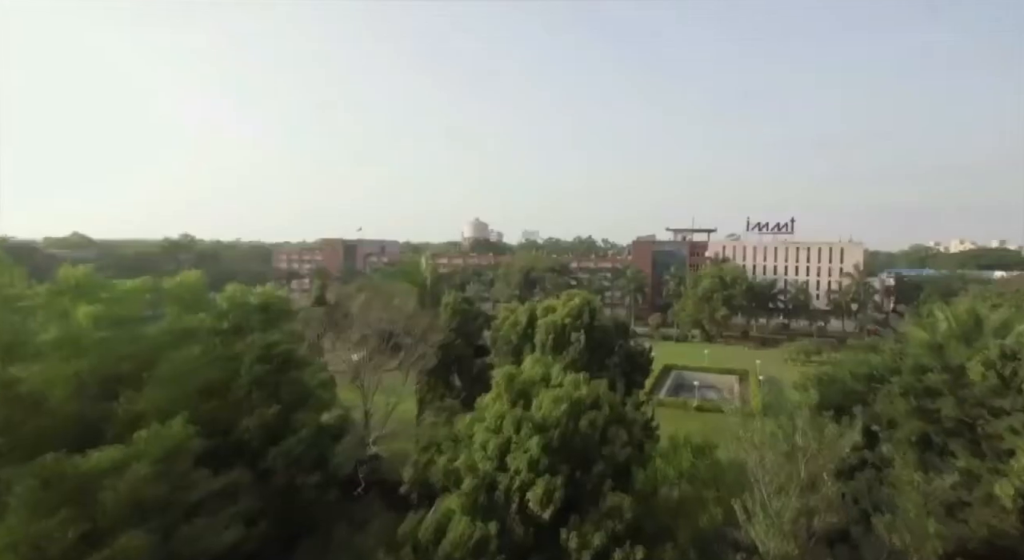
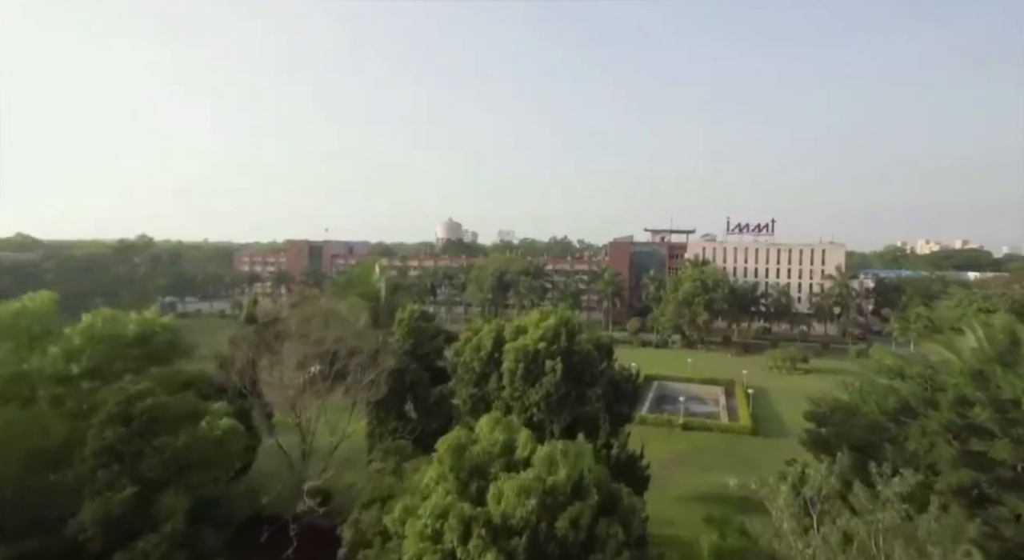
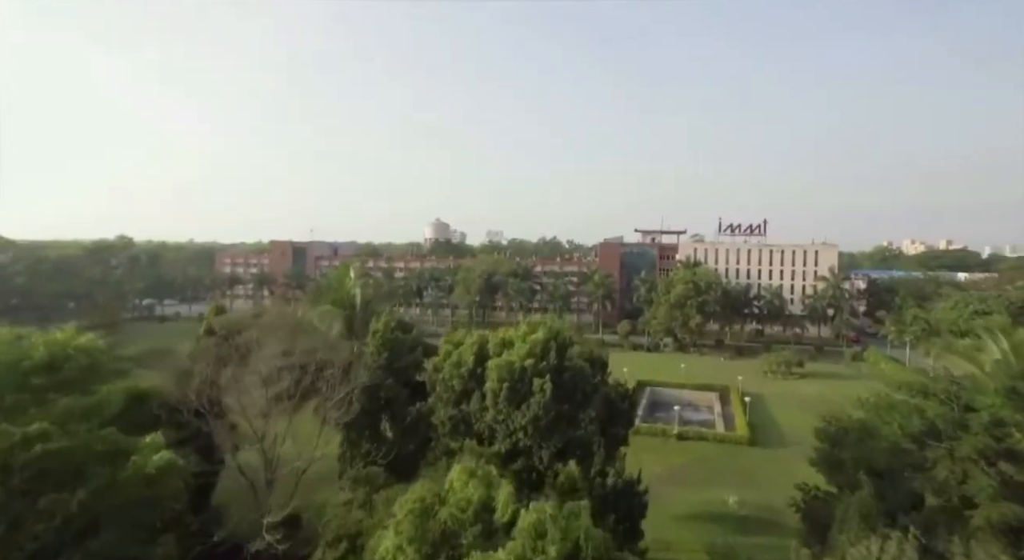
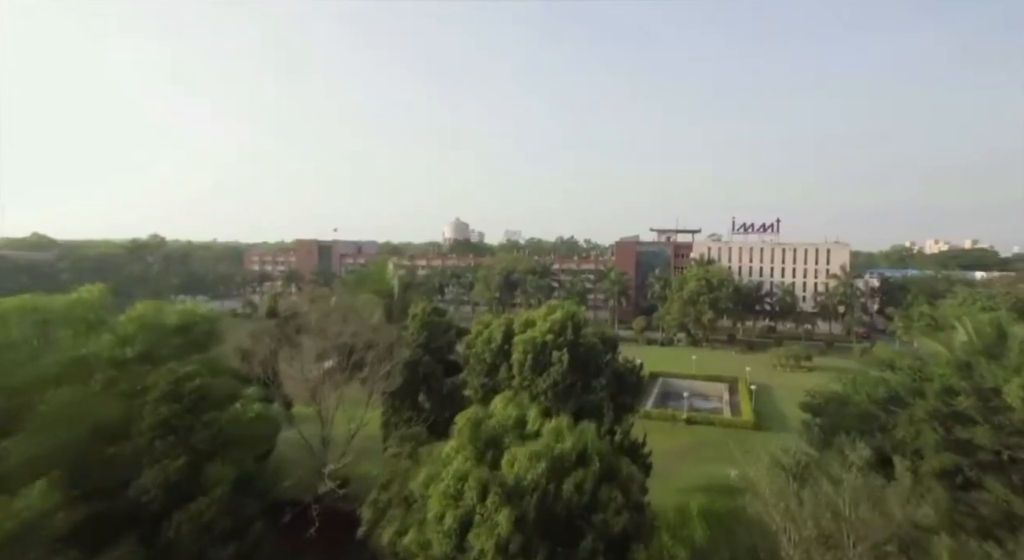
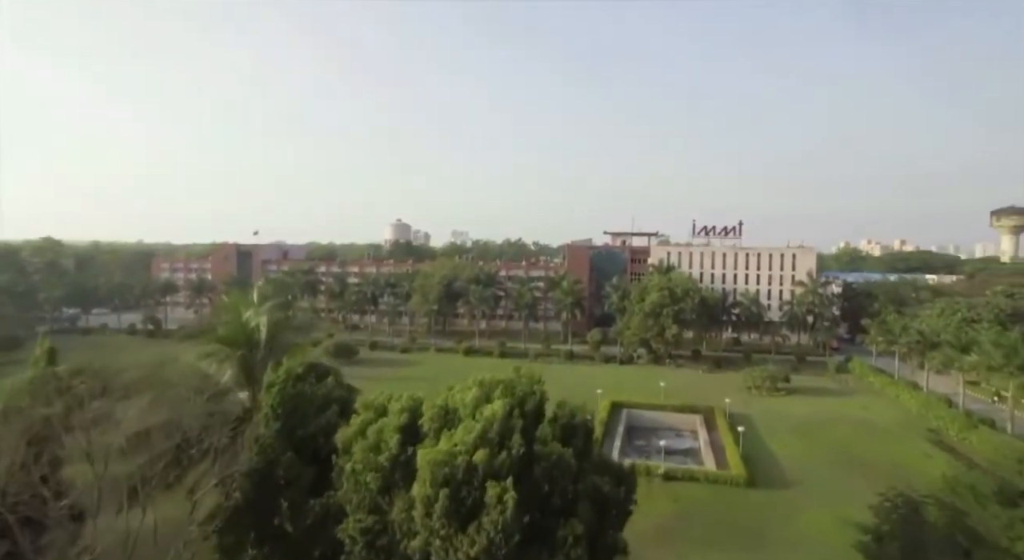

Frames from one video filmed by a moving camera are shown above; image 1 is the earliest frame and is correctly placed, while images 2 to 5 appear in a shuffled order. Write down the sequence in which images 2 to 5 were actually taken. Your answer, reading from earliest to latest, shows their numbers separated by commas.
4, 2, 3, 5
